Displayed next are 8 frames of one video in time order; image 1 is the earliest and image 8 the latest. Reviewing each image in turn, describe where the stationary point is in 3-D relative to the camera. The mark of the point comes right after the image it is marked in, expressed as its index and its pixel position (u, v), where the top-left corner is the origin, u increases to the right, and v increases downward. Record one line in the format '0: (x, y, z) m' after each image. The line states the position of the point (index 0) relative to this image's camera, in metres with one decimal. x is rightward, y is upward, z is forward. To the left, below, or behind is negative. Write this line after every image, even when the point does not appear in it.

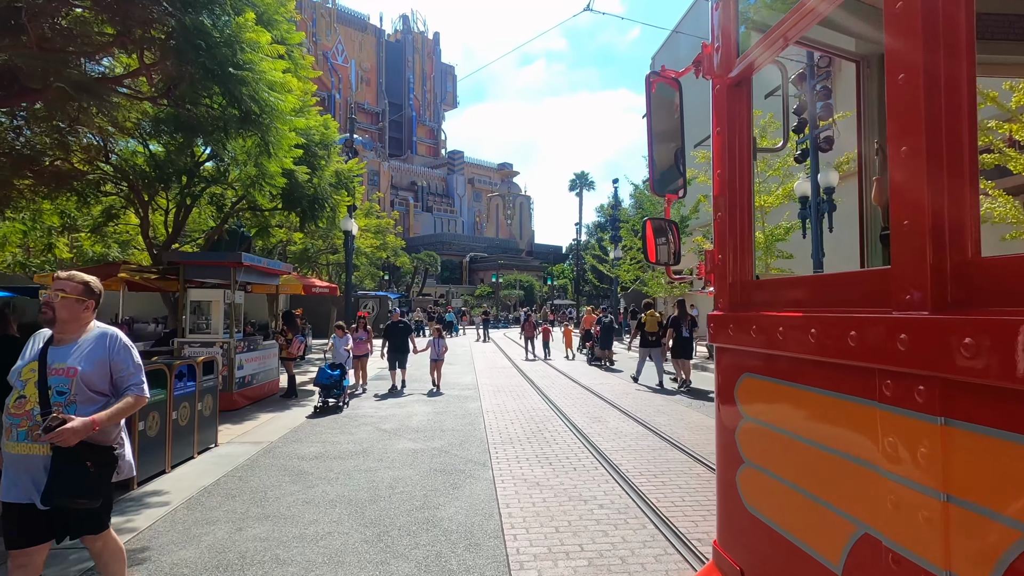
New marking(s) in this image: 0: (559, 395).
0: (+1.0, -2.4, +12.8) m
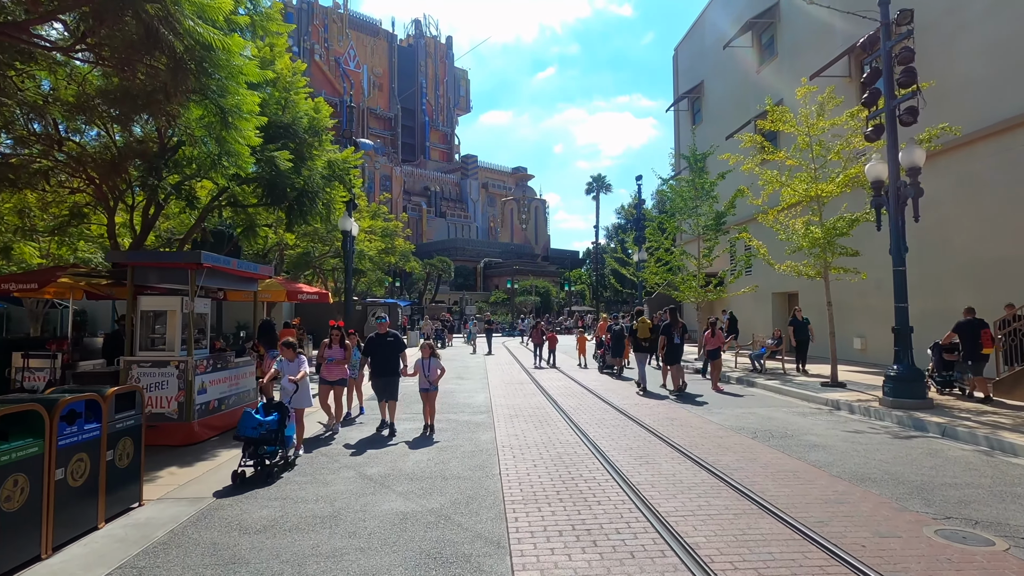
0: (+1.4, -2.4, +10.6) m
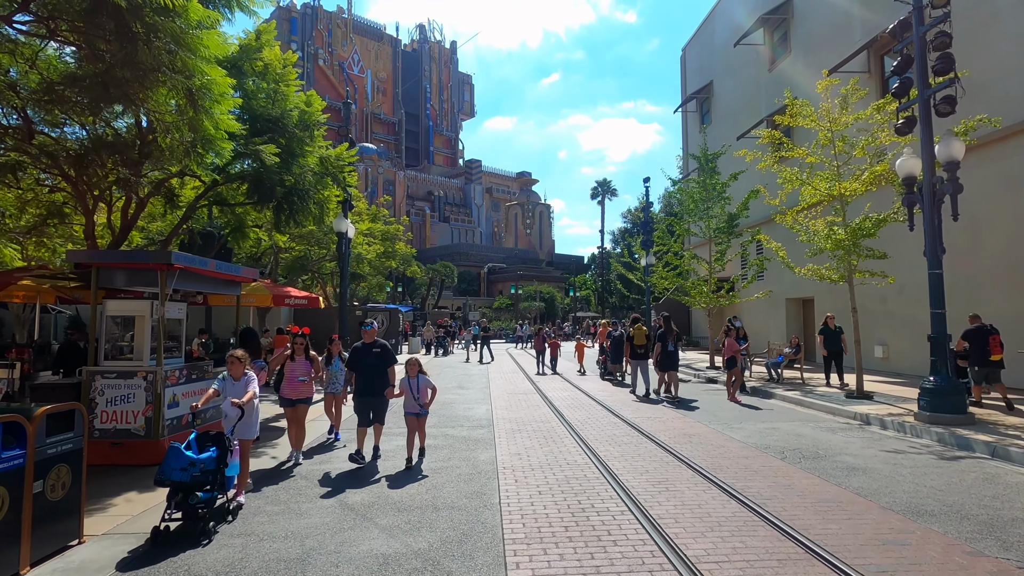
0: (+1.4, -2.5, +9.6) m
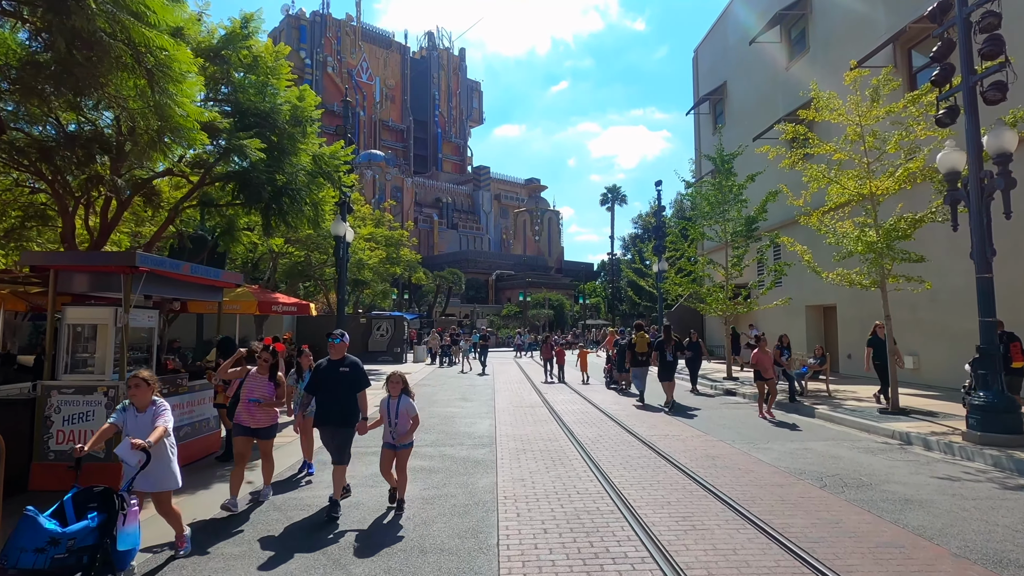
0: (+1.5, -2.6, +8.7) m
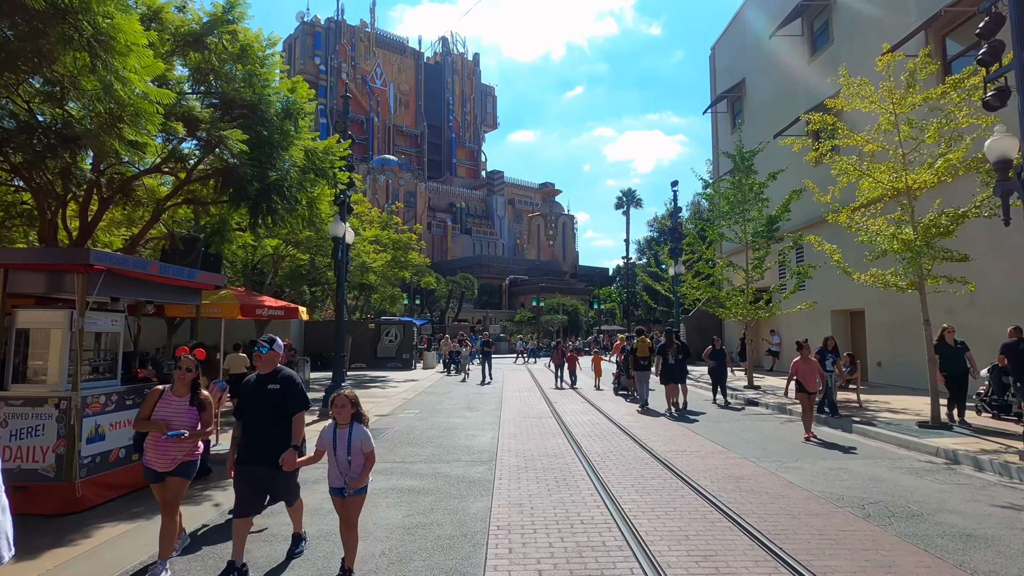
0: (+1.5, -2.6, +7.7) m
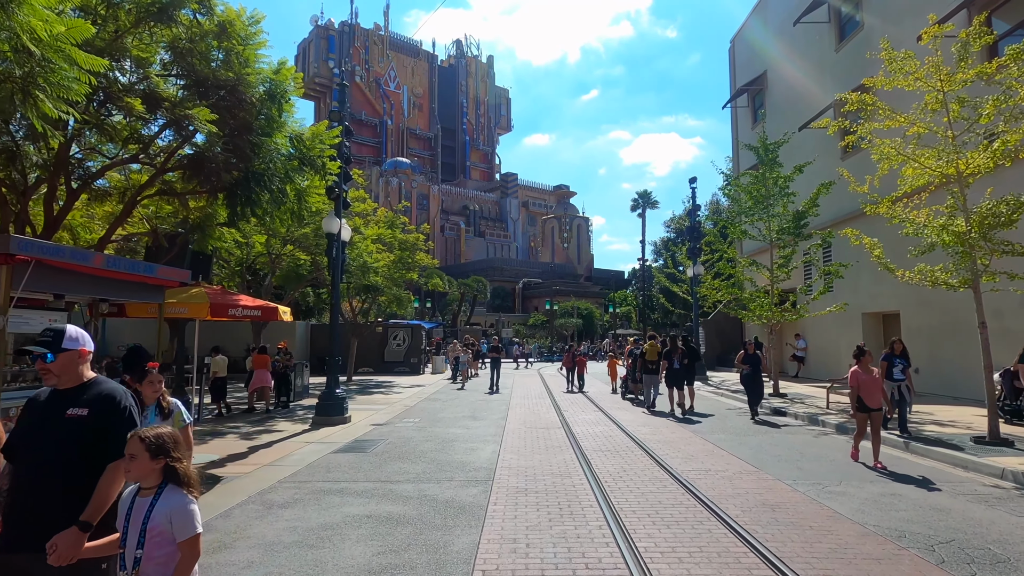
0: (+1.4, -2.5, +6.6) m
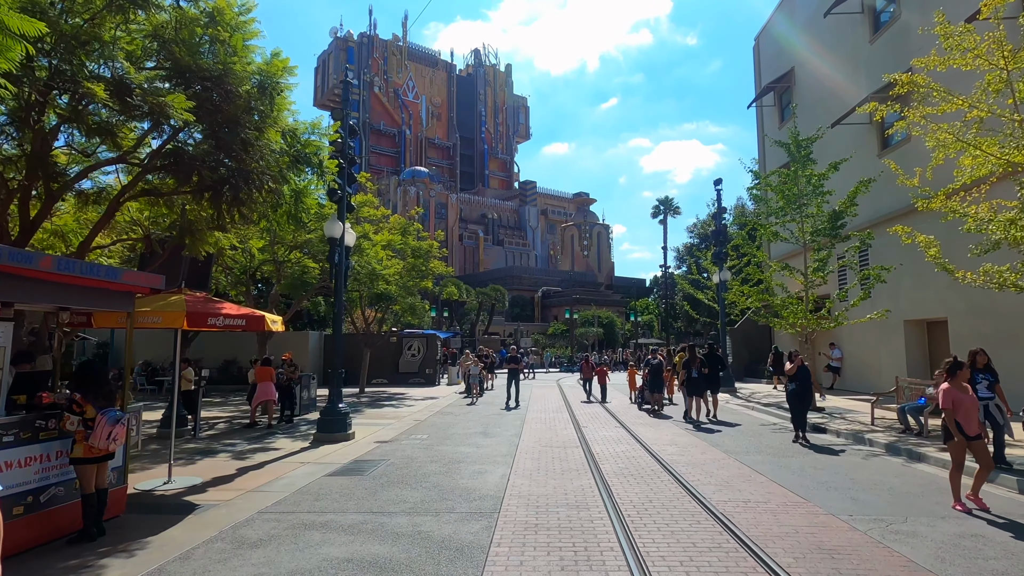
0: (+1.5, -2.5, +5.5) m
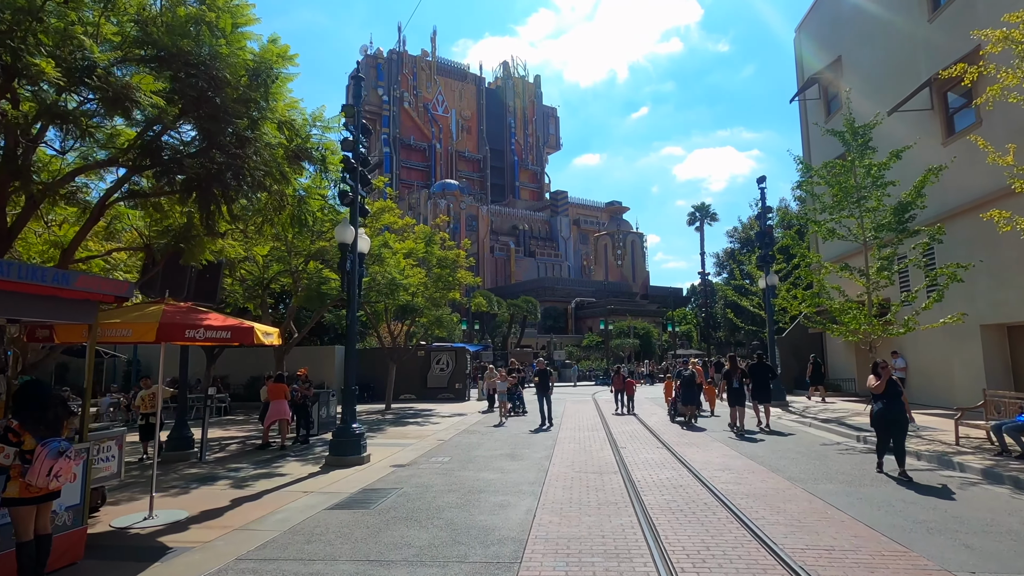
0: (+1.6, -2.5, +4.1) m
